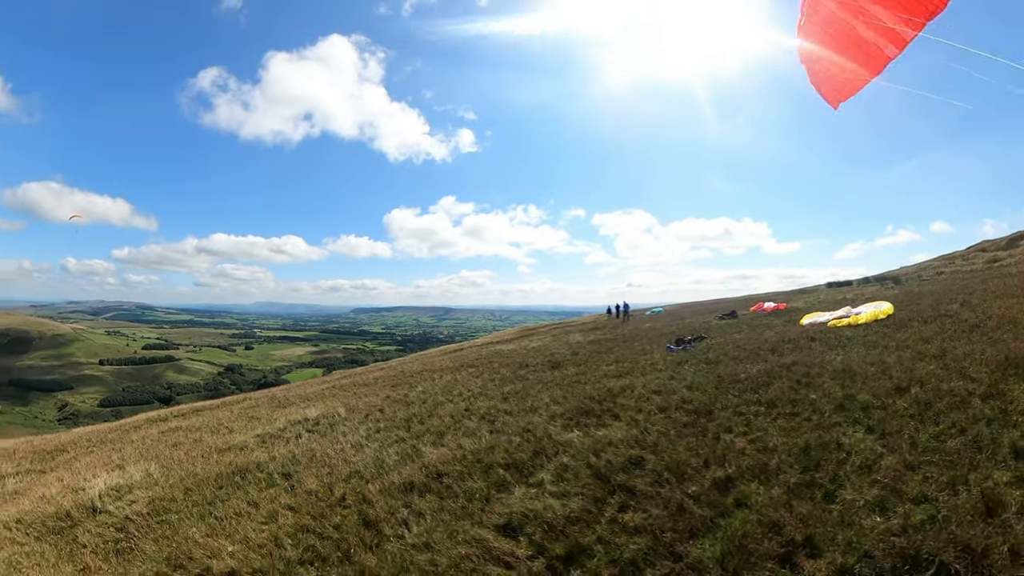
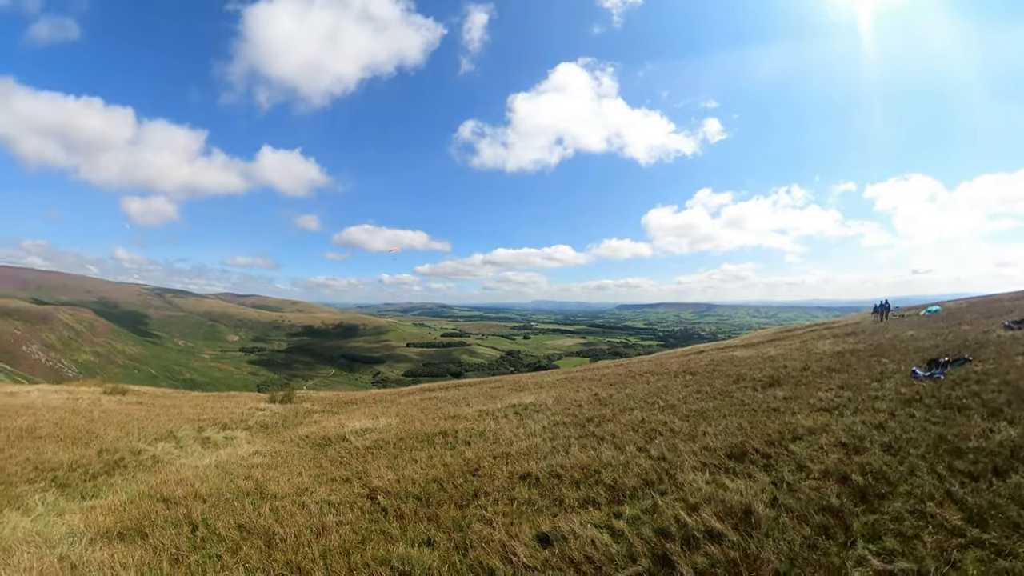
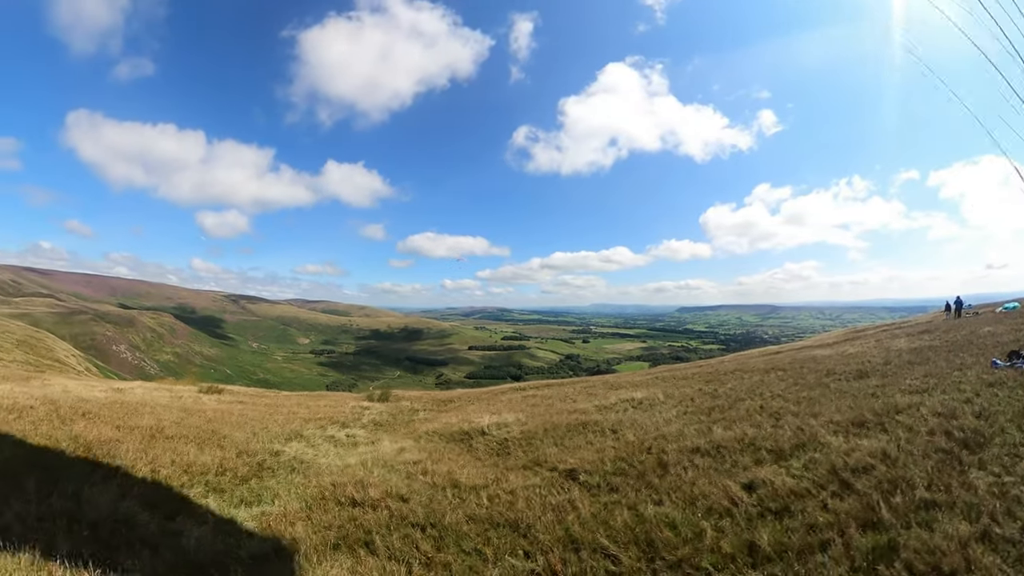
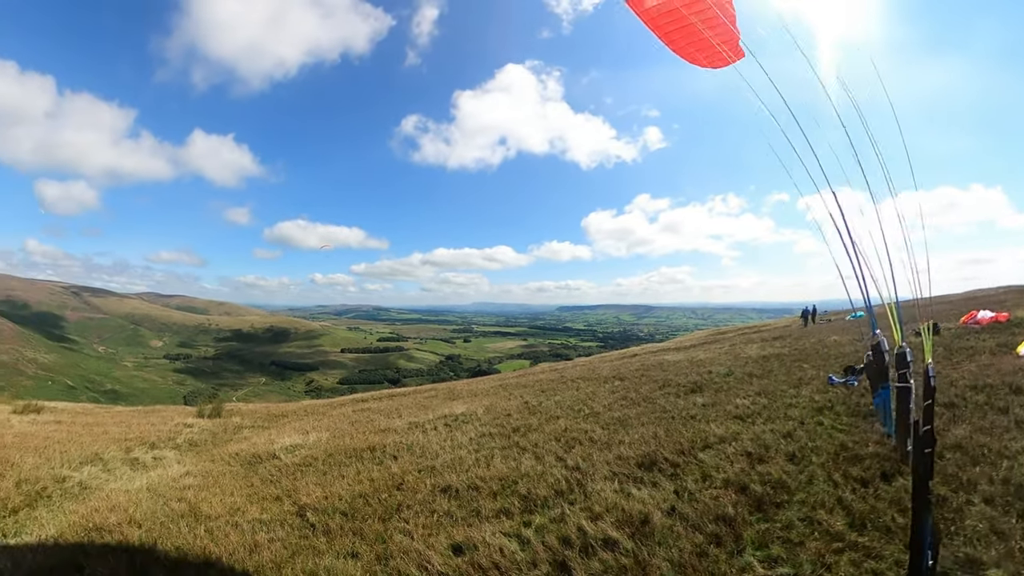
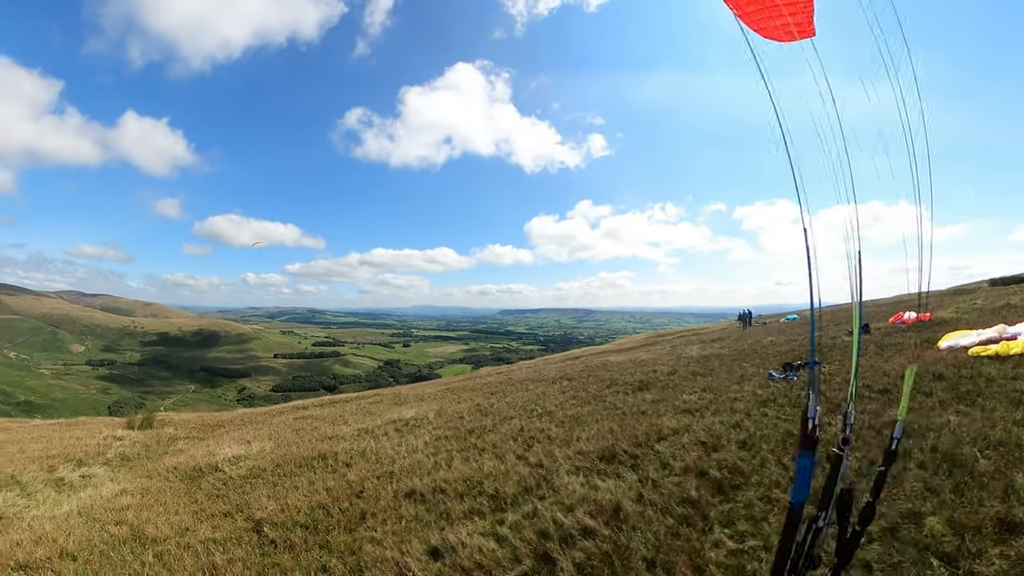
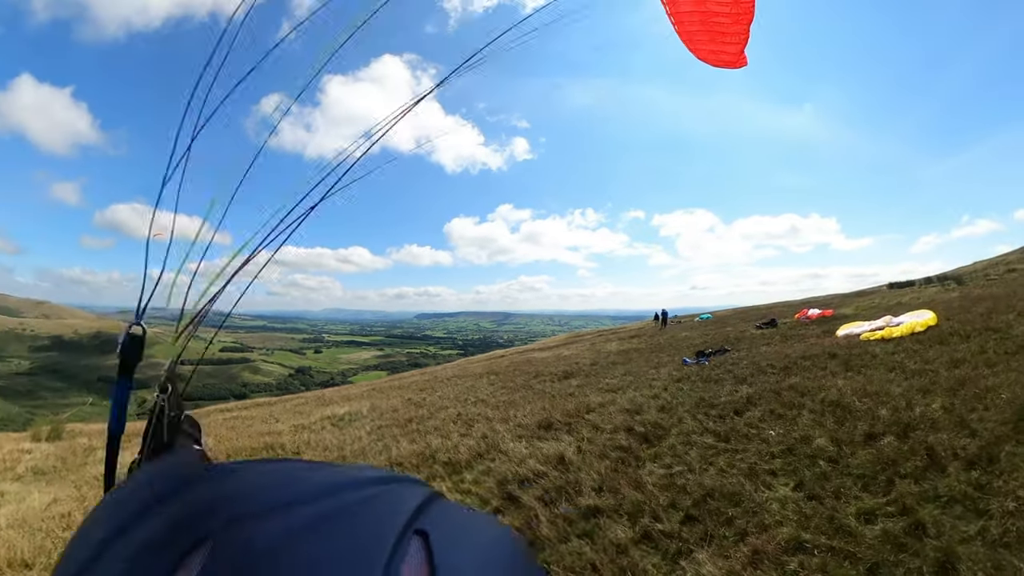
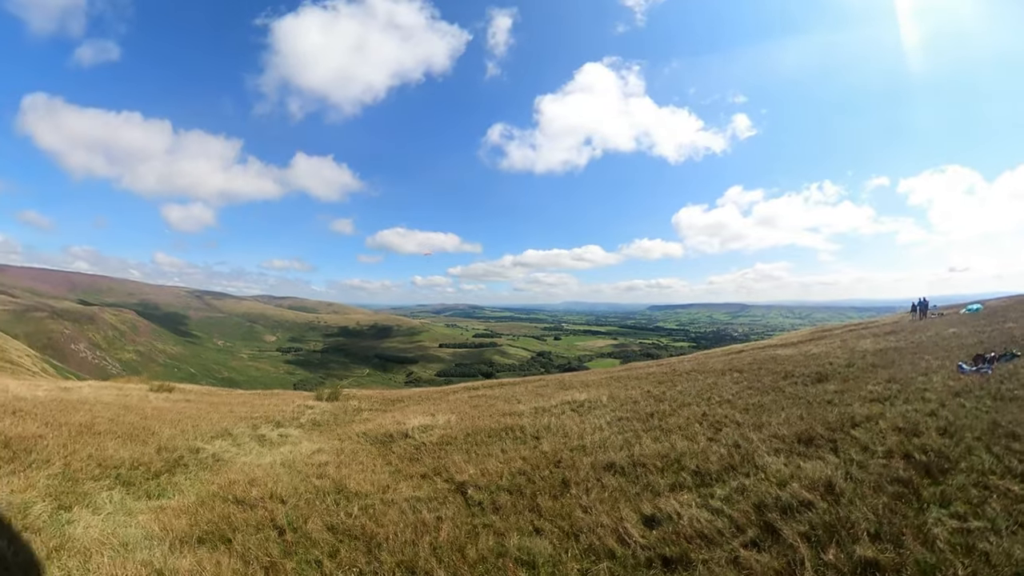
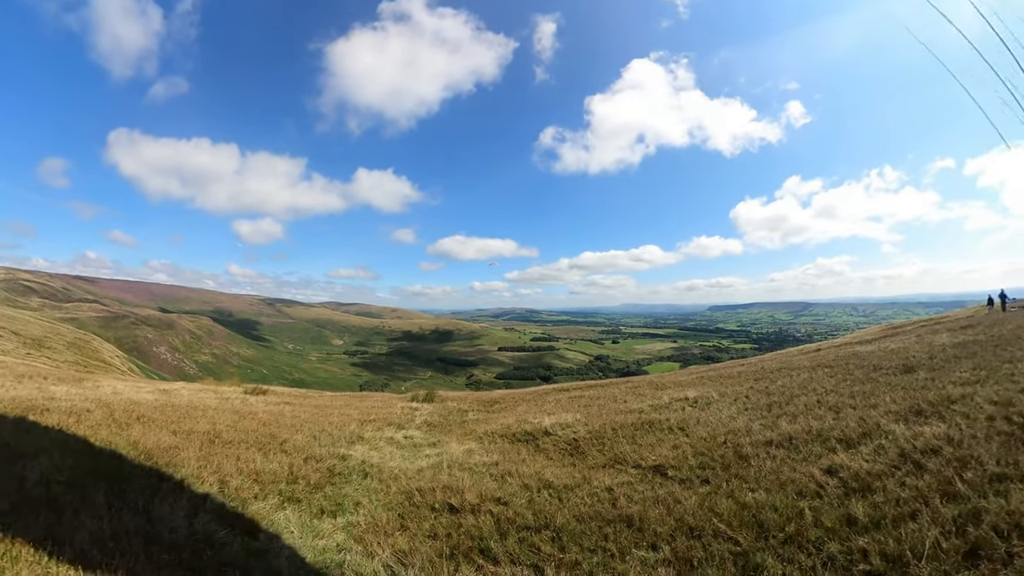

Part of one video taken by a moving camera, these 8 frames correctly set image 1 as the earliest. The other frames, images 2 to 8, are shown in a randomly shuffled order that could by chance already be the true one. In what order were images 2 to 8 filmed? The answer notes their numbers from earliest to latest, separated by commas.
6, 5, 4, 2, 7, 3, 8
